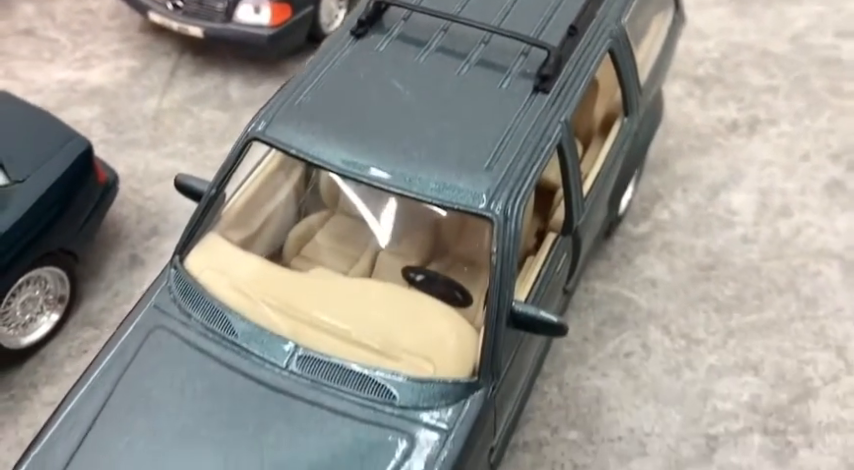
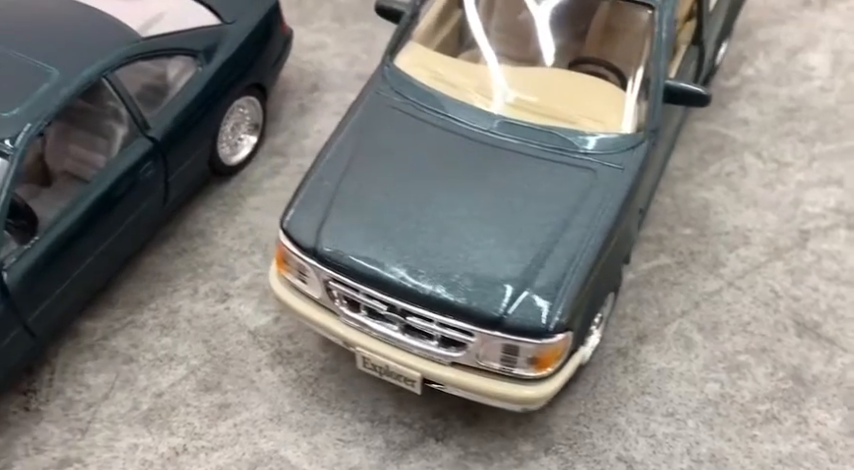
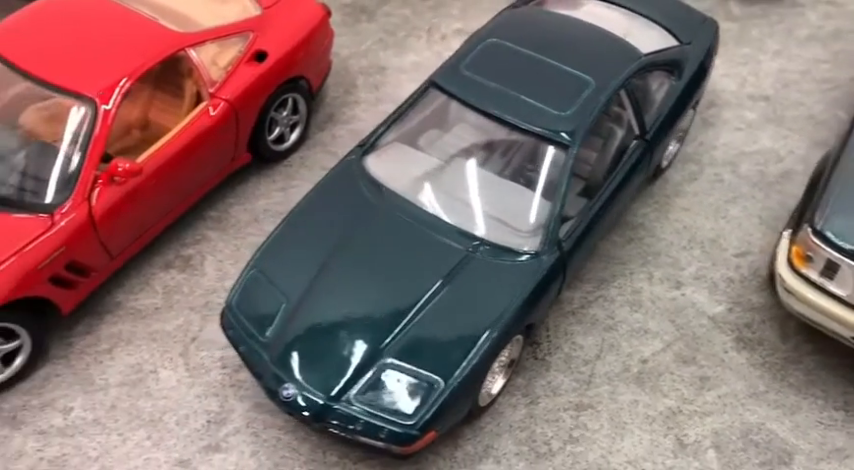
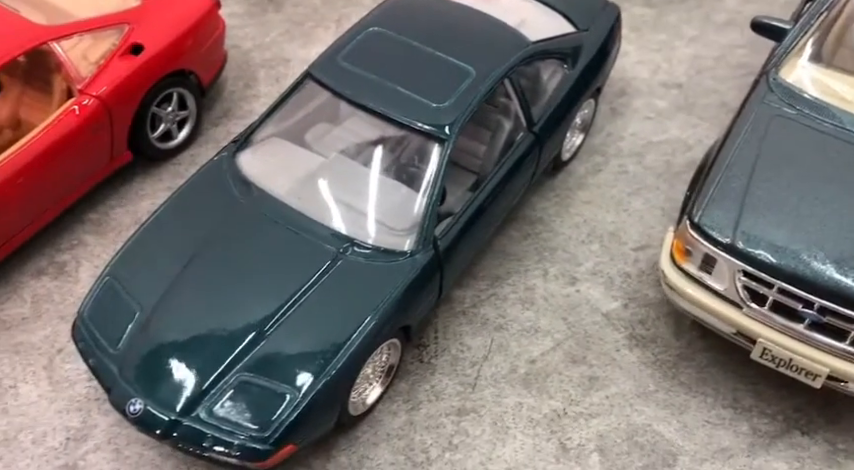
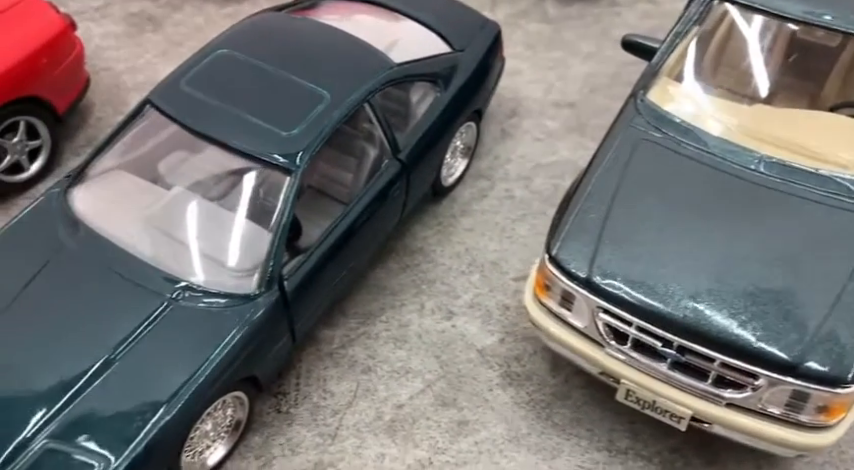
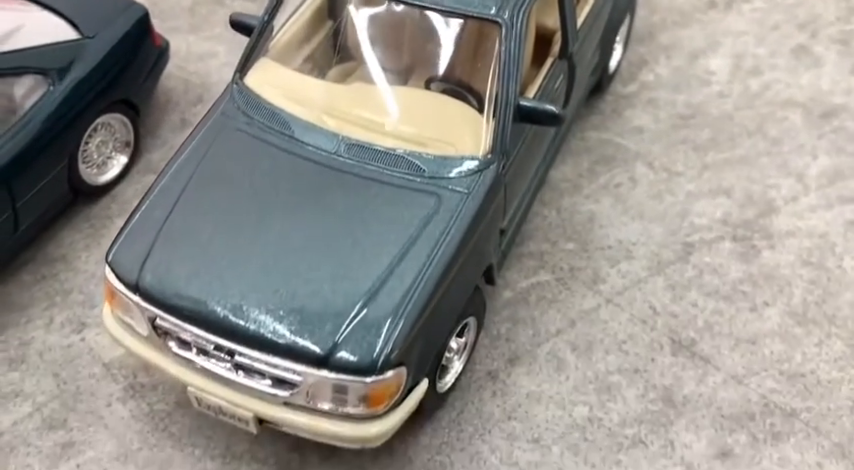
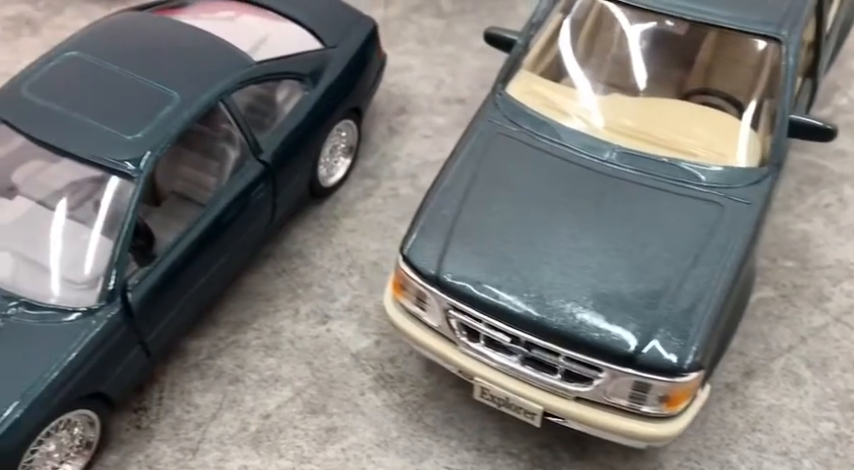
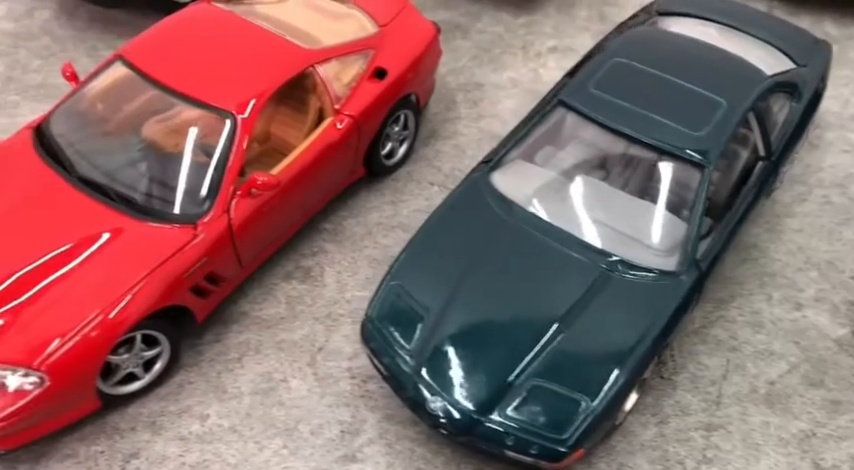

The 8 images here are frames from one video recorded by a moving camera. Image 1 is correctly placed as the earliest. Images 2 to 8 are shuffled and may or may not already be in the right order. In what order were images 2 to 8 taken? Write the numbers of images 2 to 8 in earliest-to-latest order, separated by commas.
6, 2, 7, 5, 4, 3, 8
